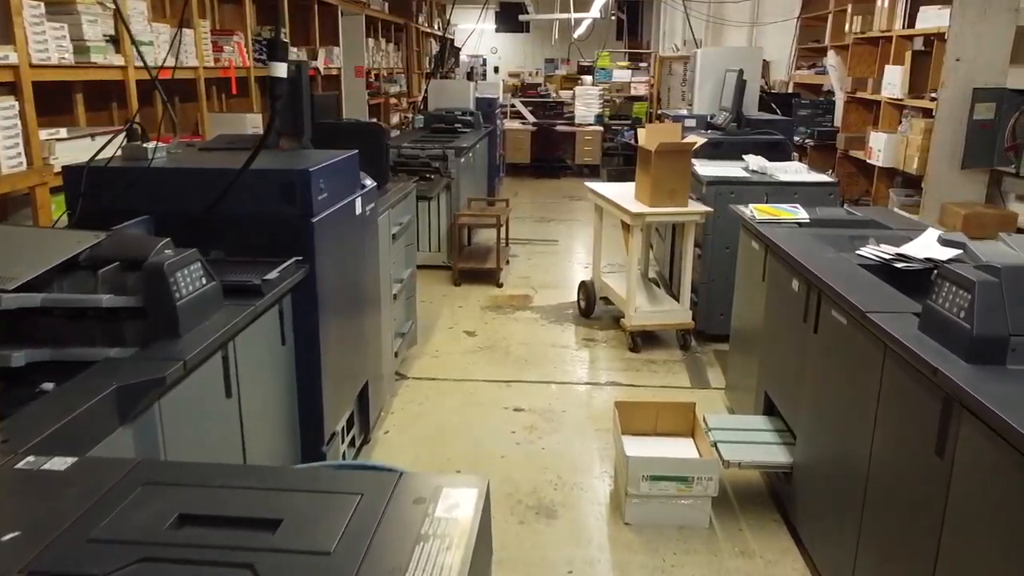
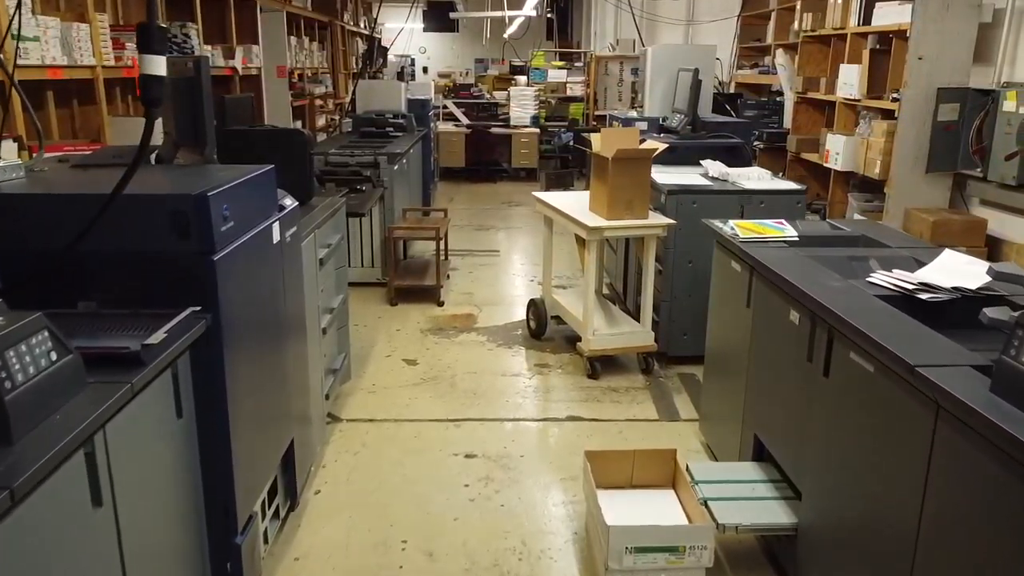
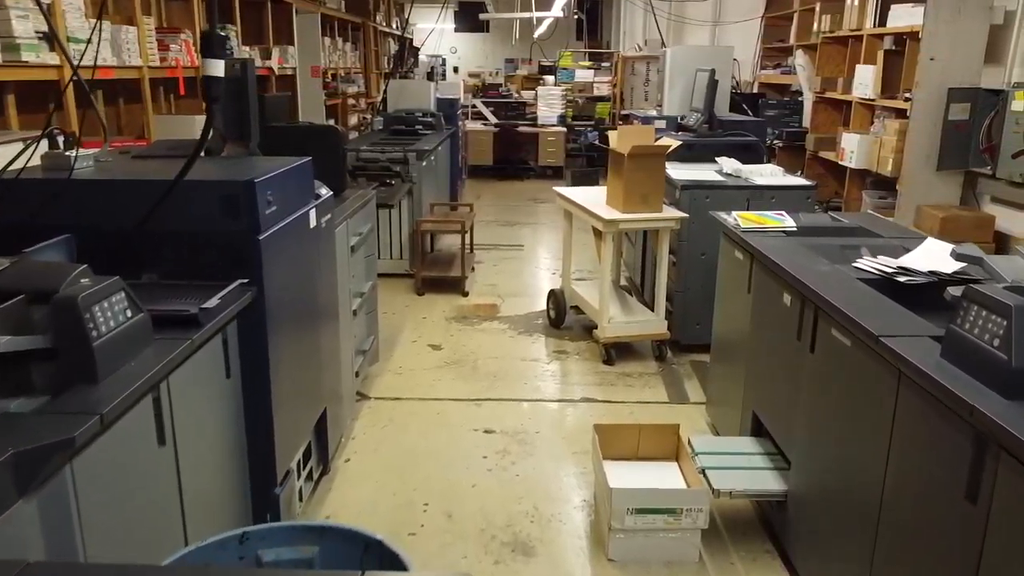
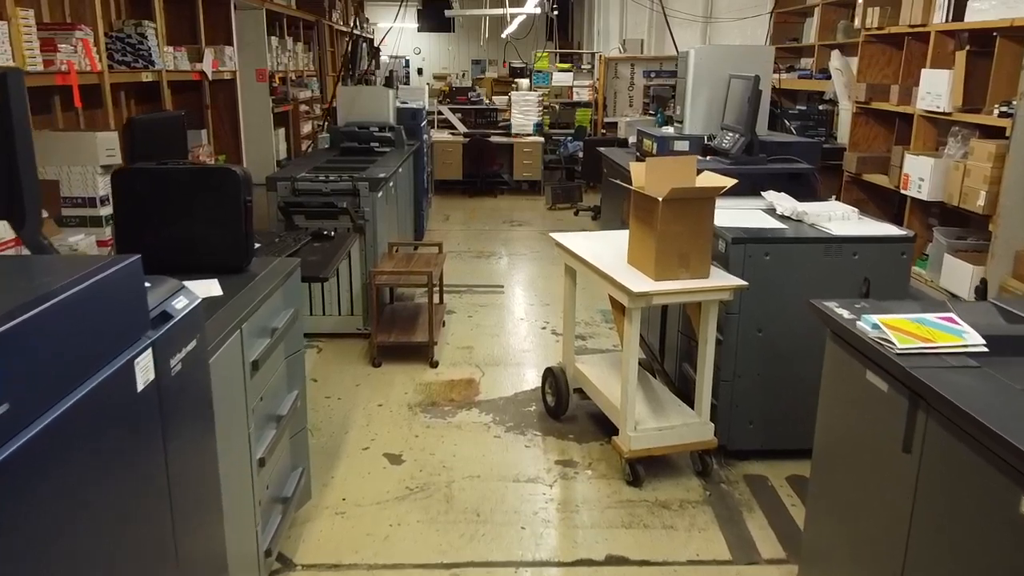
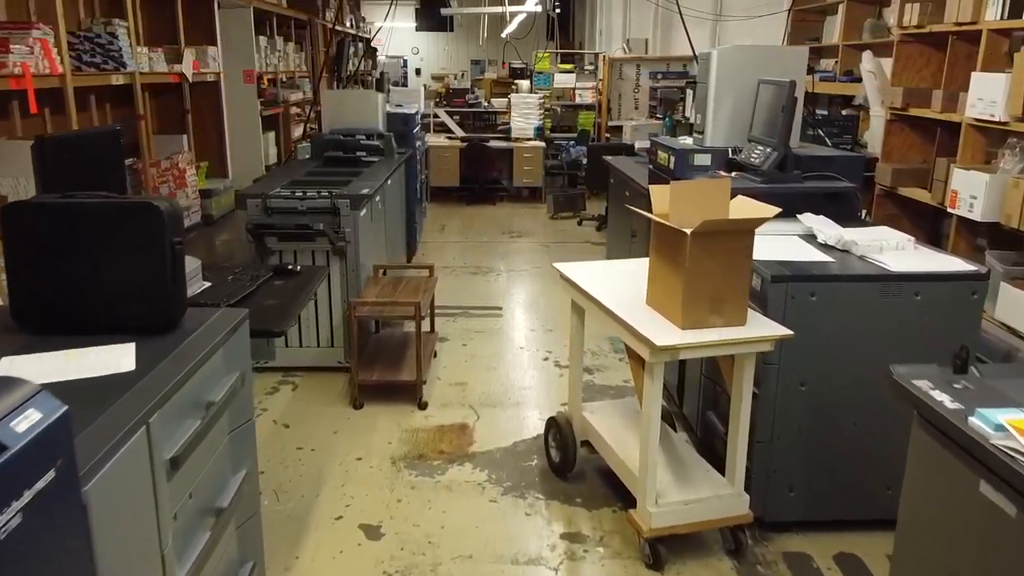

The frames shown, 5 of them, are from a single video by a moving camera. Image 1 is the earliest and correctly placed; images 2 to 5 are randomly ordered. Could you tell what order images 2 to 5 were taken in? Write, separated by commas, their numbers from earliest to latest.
3, 2, 4, 5
